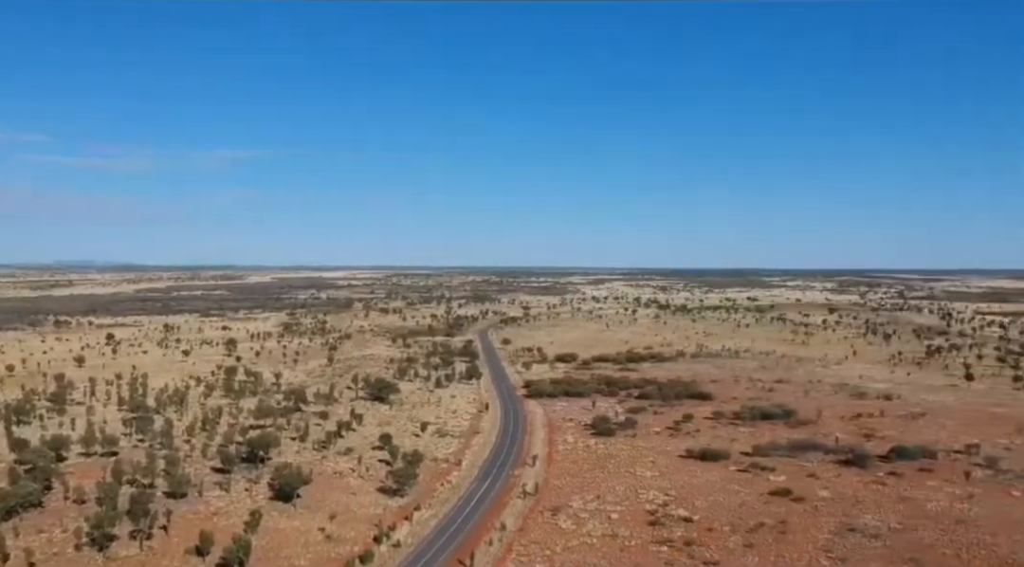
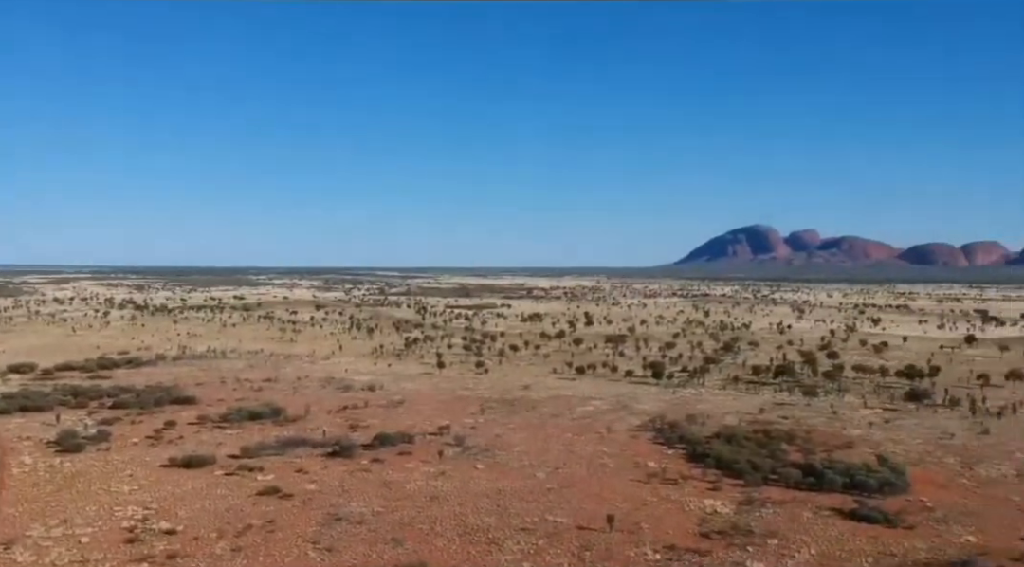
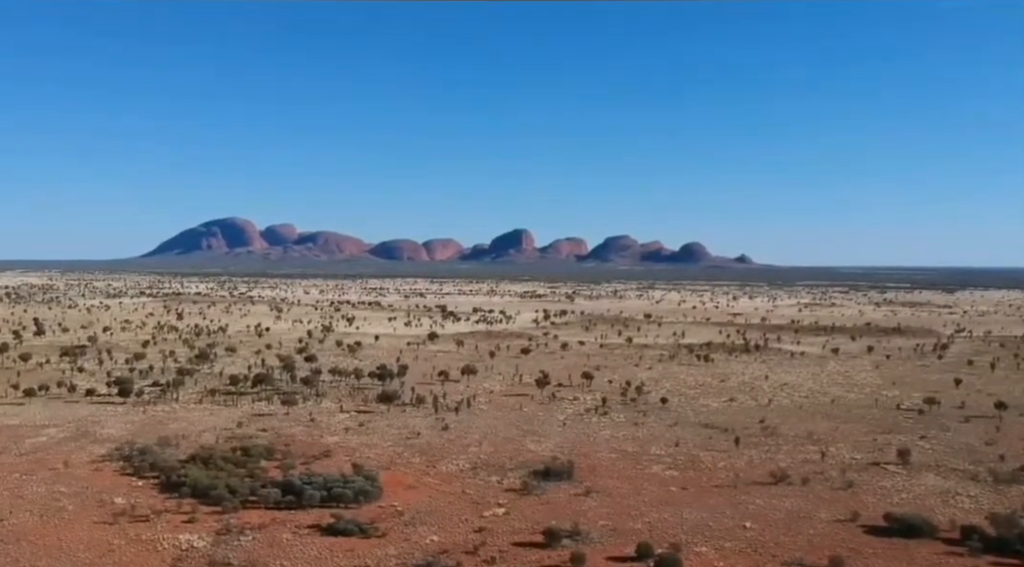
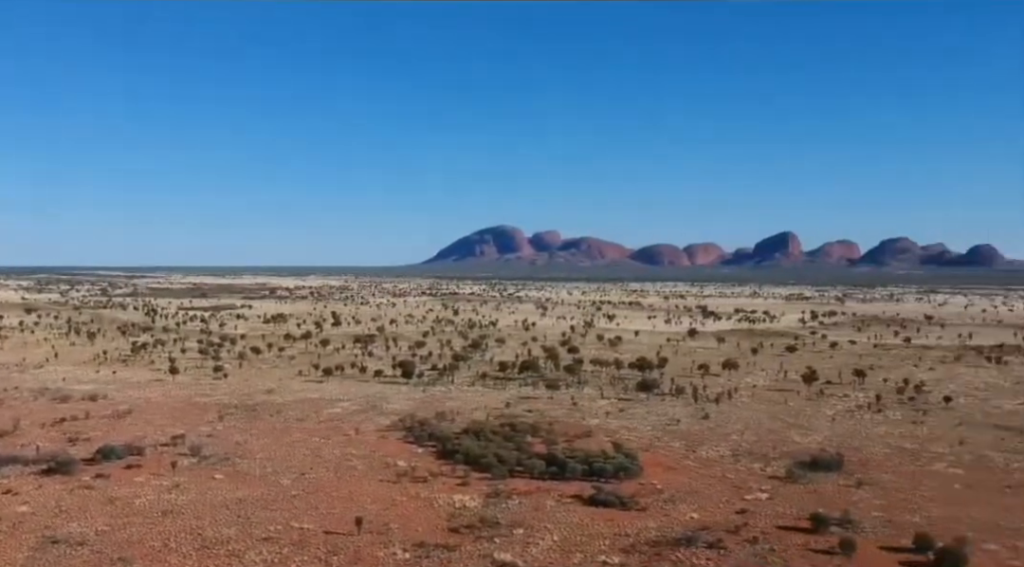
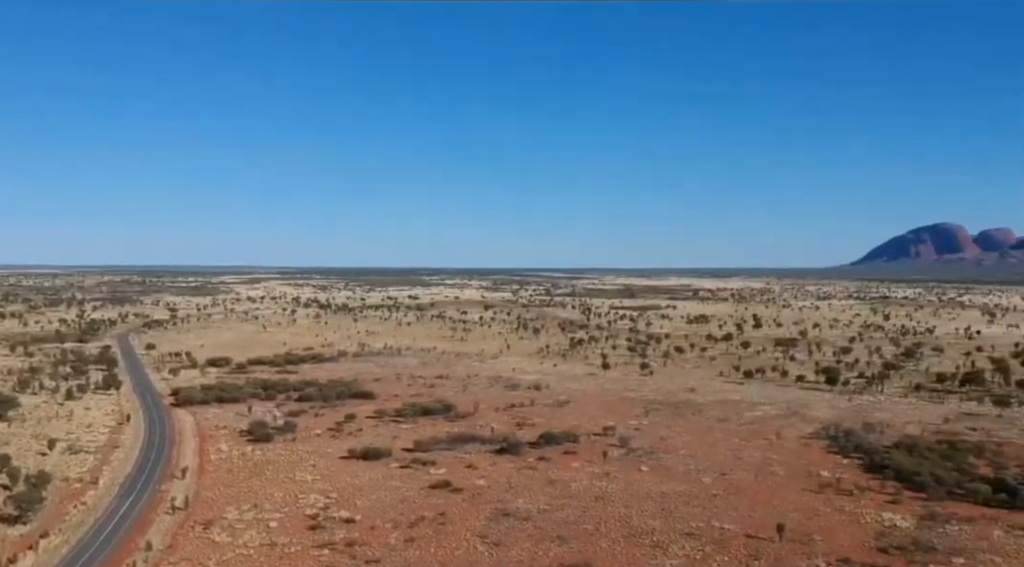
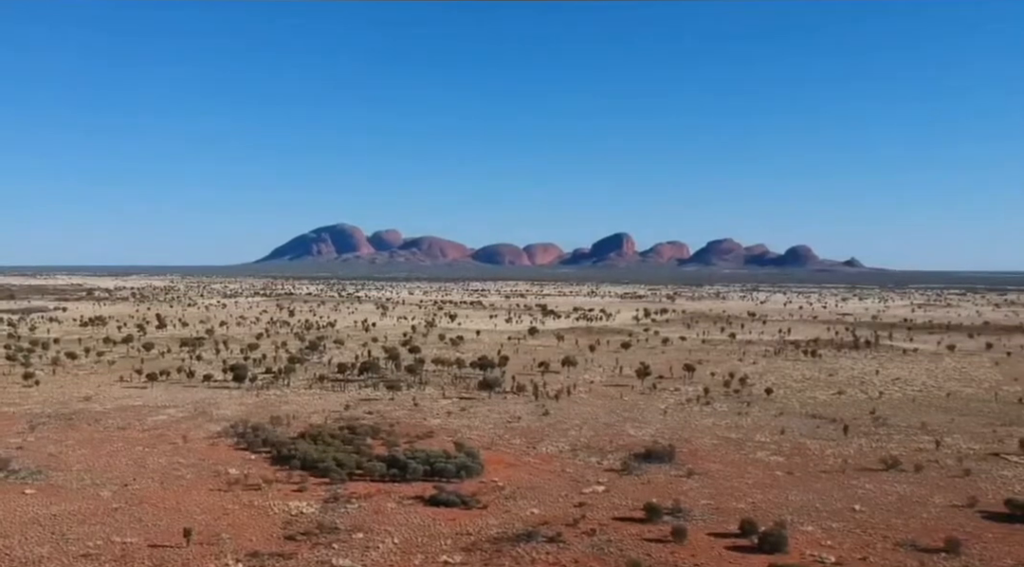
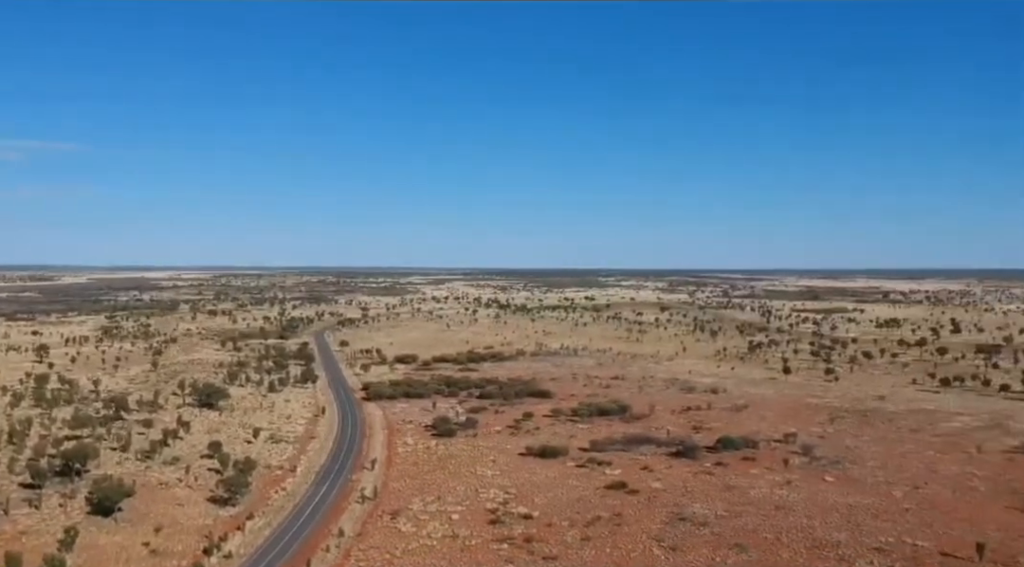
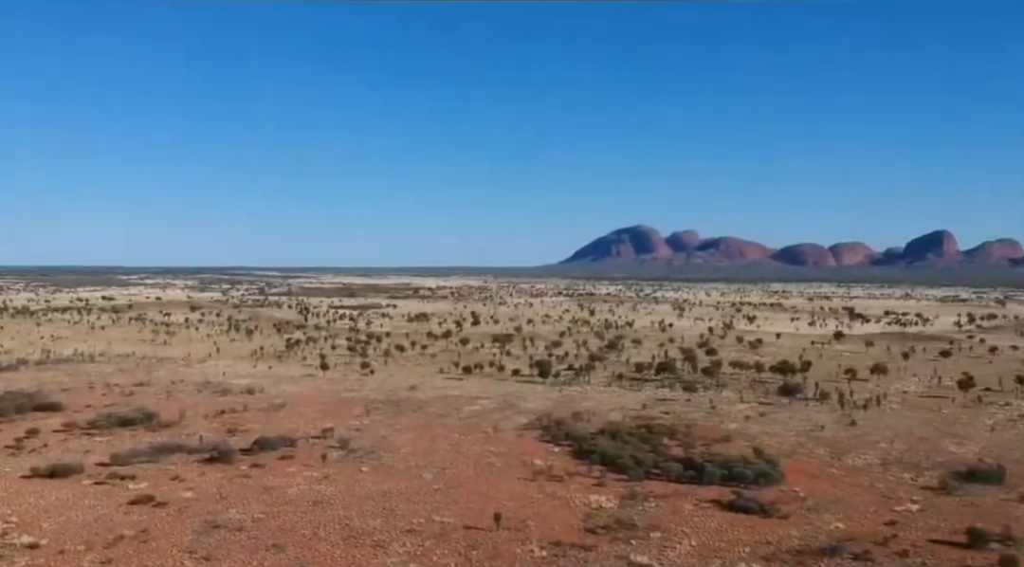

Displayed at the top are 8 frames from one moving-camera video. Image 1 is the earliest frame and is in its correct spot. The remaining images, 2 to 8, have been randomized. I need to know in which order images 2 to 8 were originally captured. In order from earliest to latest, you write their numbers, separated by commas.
7, 5, 2, 8, 4, 6, 3
